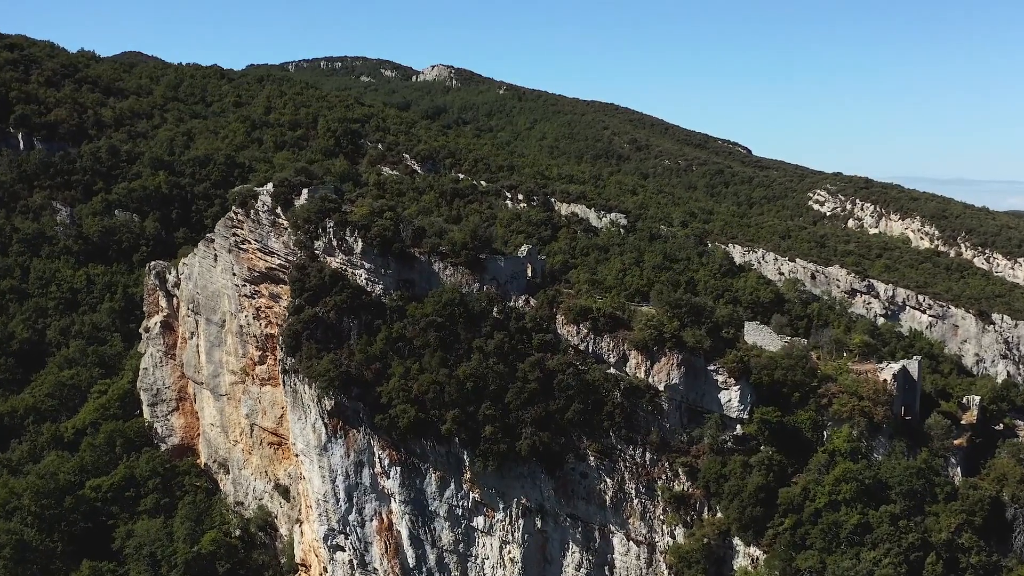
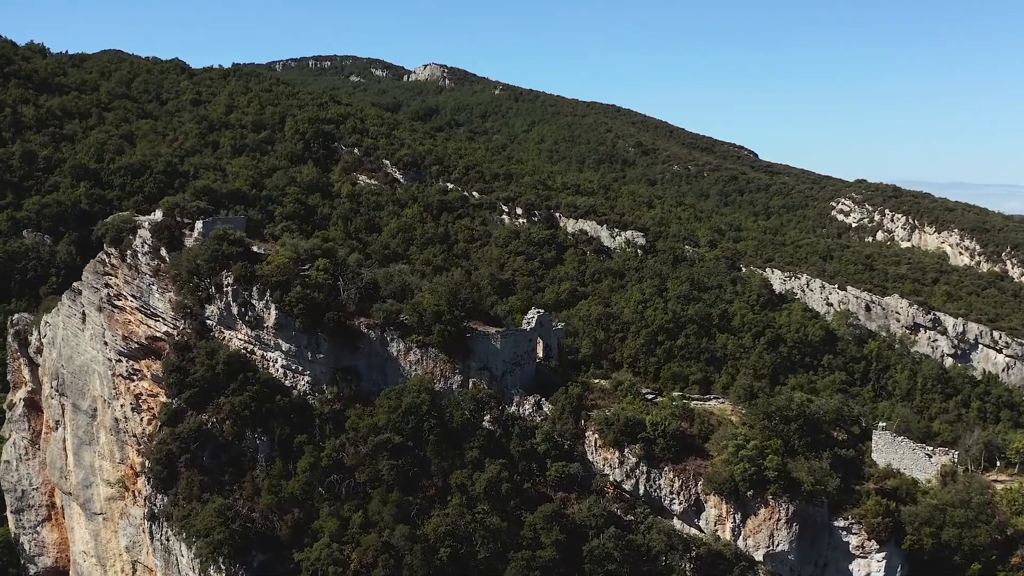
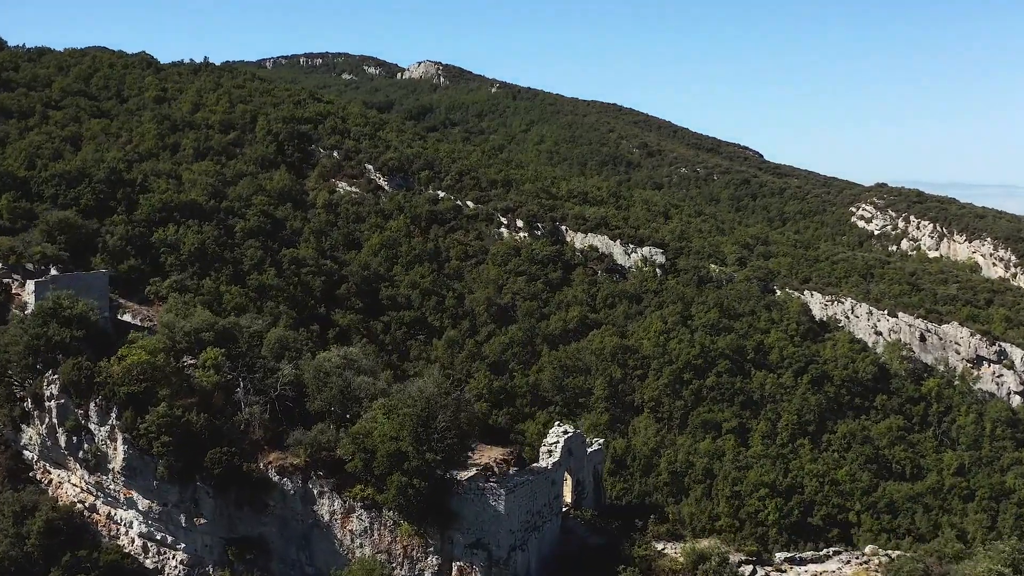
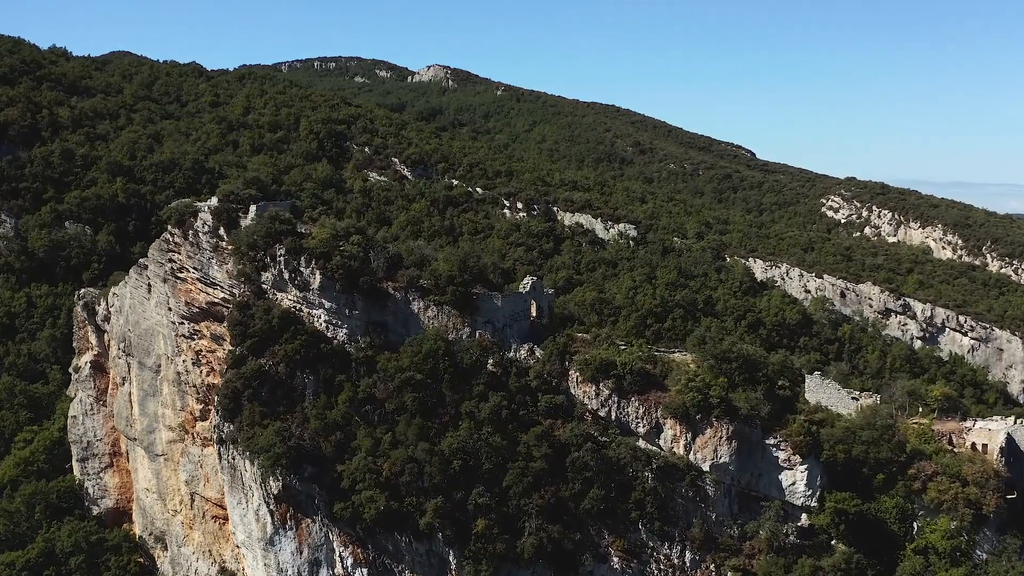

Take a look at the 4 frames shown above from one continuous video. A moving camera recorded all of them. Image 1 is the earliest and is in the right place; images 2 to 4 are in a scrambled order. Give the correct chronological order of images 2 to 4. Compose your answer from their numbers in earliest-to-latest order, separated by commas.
4, 2, 3
